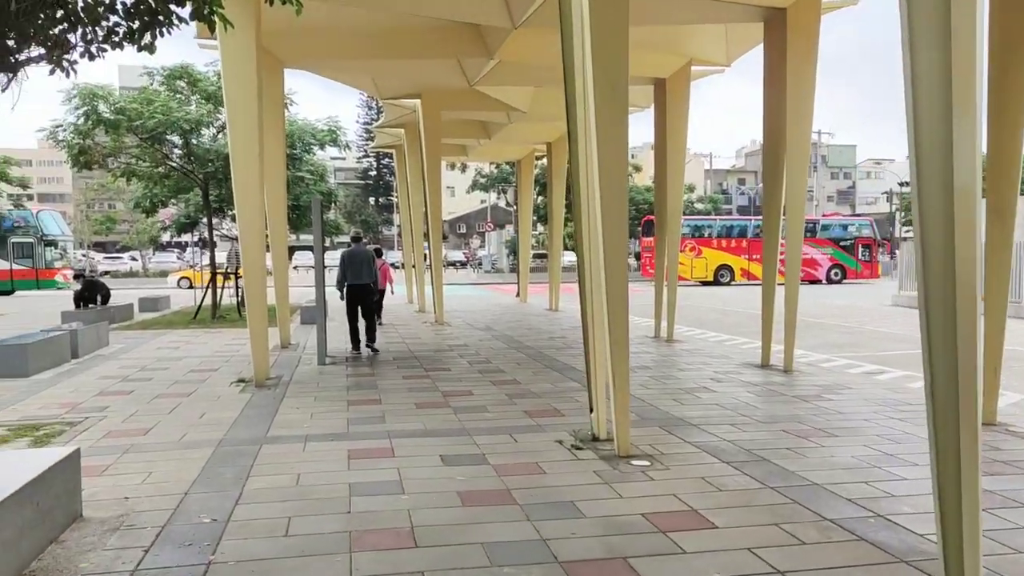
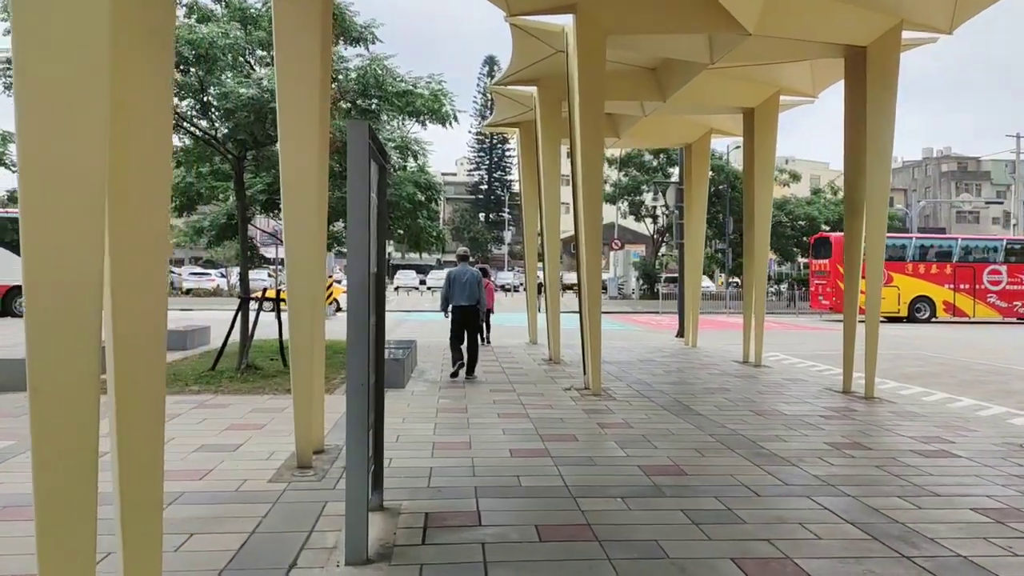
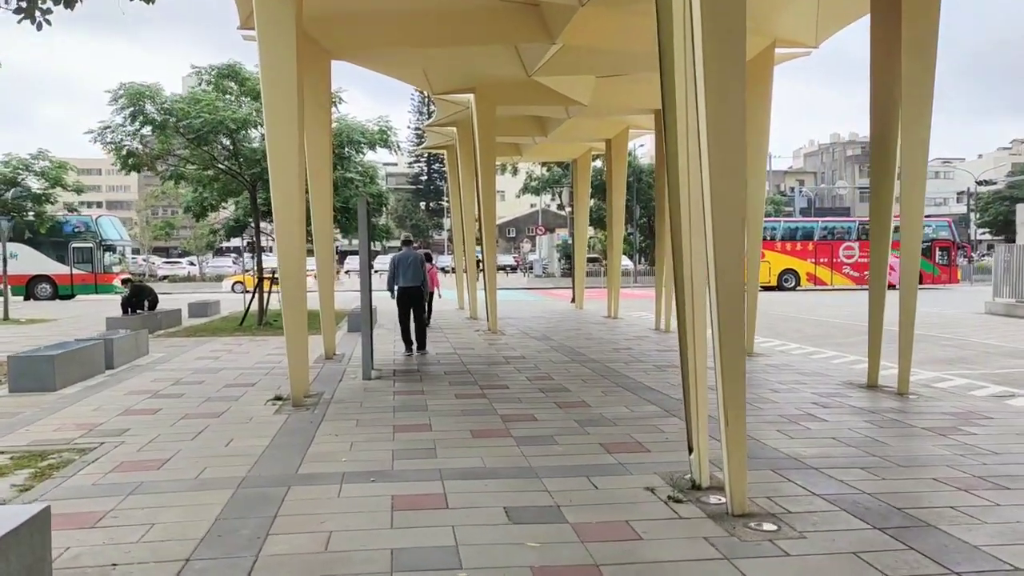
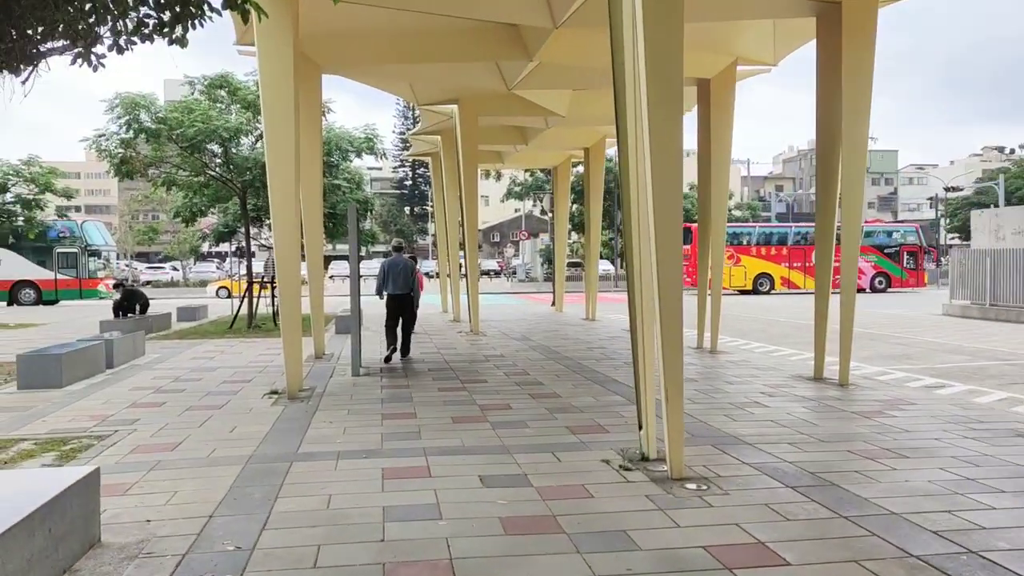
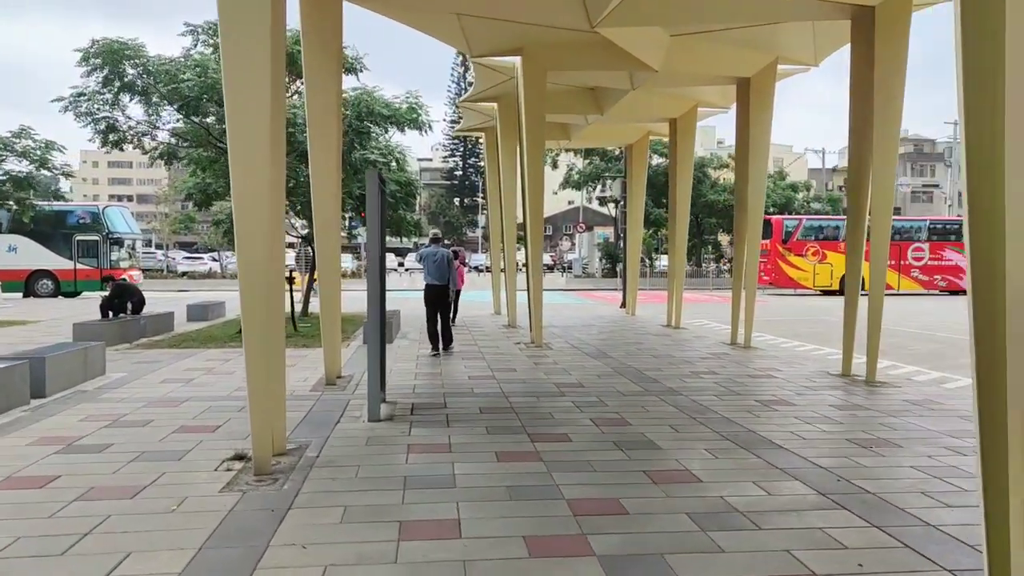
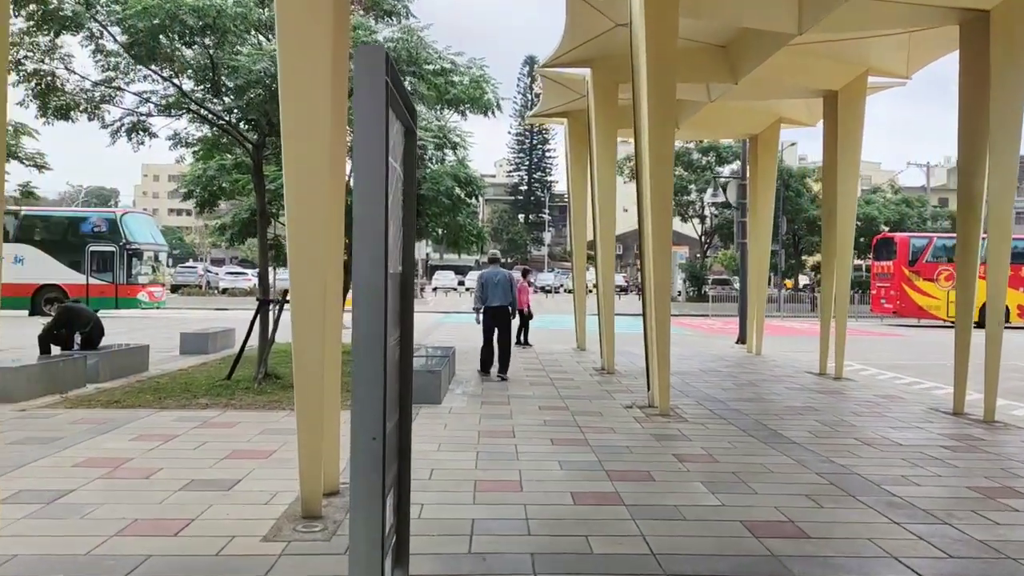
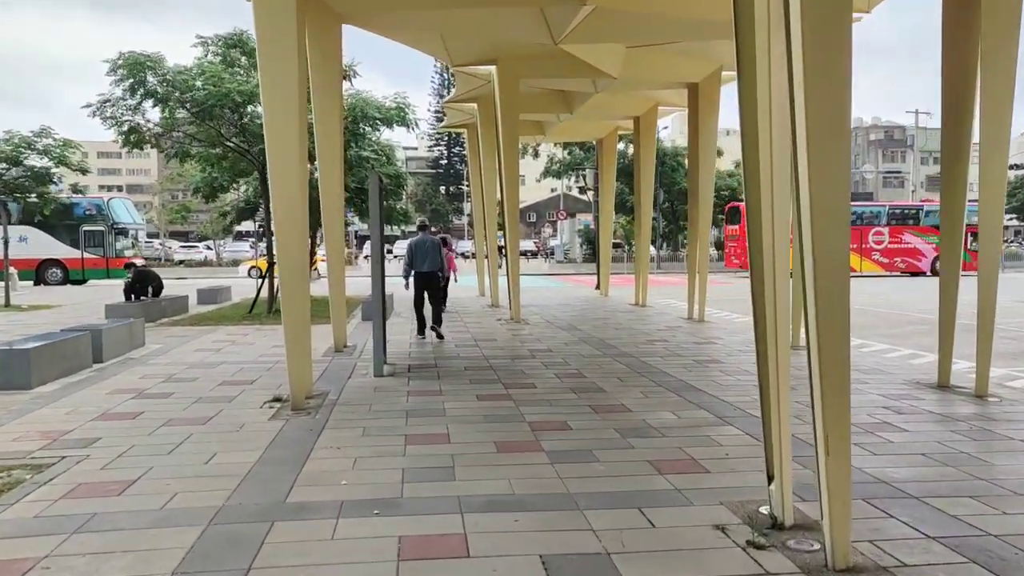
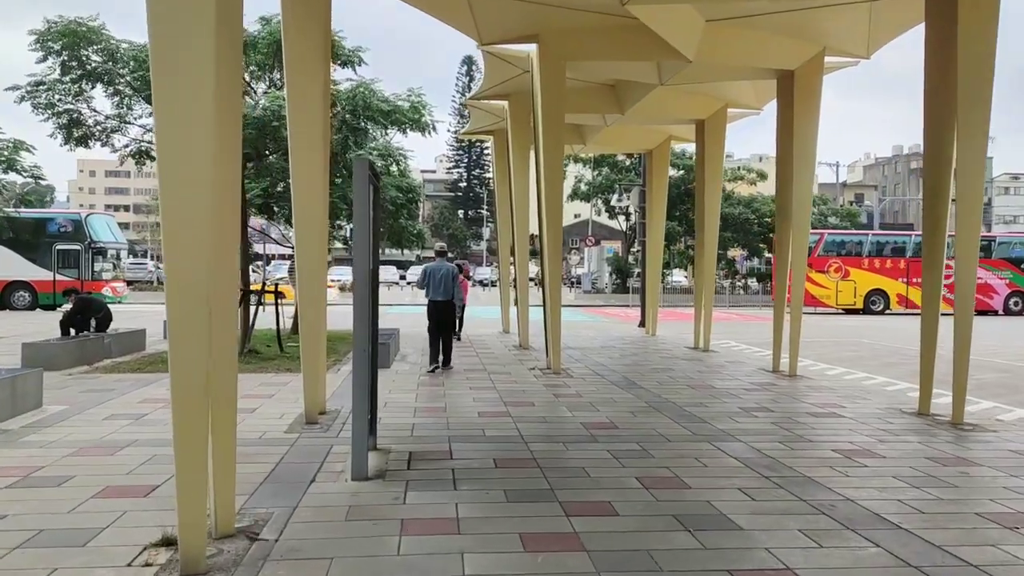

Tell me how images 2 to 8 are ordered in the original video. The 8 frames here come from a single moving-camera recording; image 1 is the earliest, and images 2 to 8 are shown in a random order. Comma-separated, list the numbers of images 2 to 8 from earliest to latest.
4, 3, 7, 5, 8, 2, 6
